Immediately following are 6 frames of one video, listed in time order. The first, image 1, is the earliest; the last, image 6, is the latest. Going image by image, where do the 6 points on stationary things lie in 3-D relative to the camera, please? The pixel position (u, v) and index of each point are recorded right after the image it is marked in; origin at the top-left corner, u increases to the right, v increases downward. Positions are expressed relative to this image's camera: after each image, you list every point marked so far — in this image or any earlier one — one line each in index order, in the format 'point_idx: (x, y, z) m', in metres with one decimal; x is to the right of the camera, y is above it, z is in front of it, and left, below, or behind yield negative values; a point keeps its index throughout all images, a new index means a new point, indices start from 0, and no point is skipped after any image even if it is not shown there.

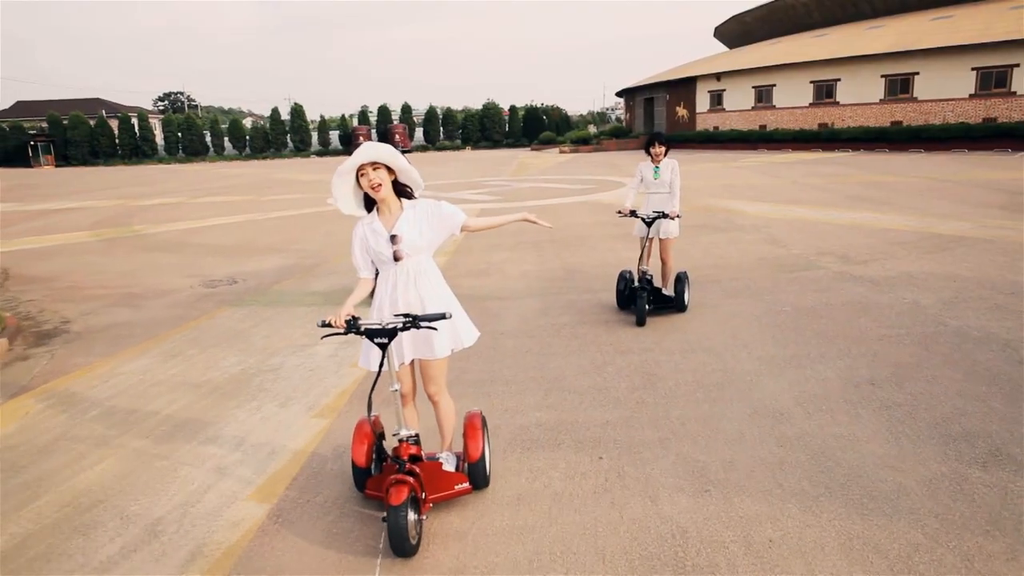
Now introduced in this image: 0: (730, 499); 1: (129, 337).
0: (+0.9, -0.9, +3.1) m
1: (-3.3, -0.3, +6.5) m
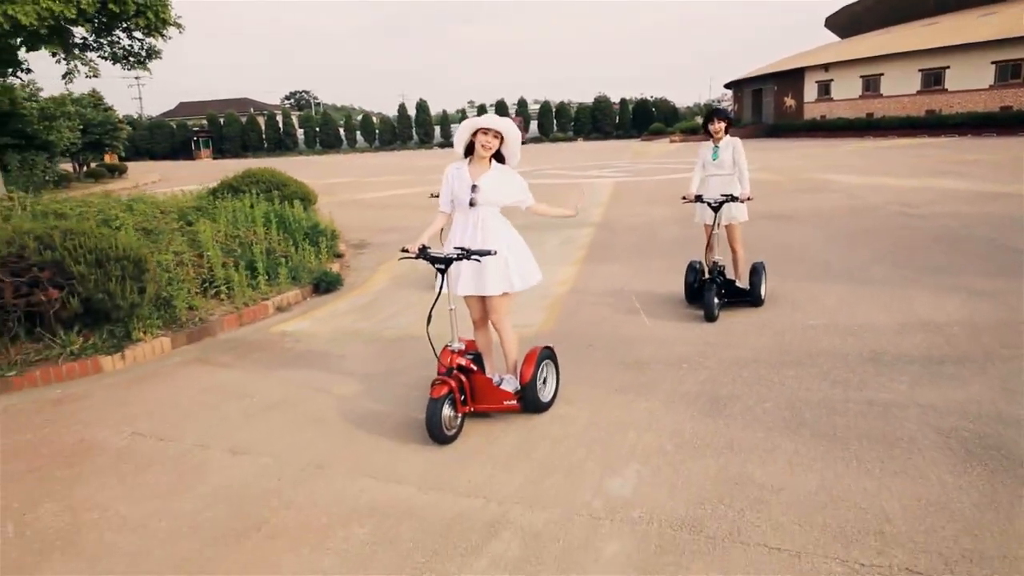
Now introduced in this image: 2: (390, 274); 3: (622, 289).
0: (+2.4, 0.0, +6.3) m
1: (-1.4, +0.6, +10.2) m
2: (-1.3, +0.2, +8.2) m
3: (+1.0, 0.0, +6.8) m
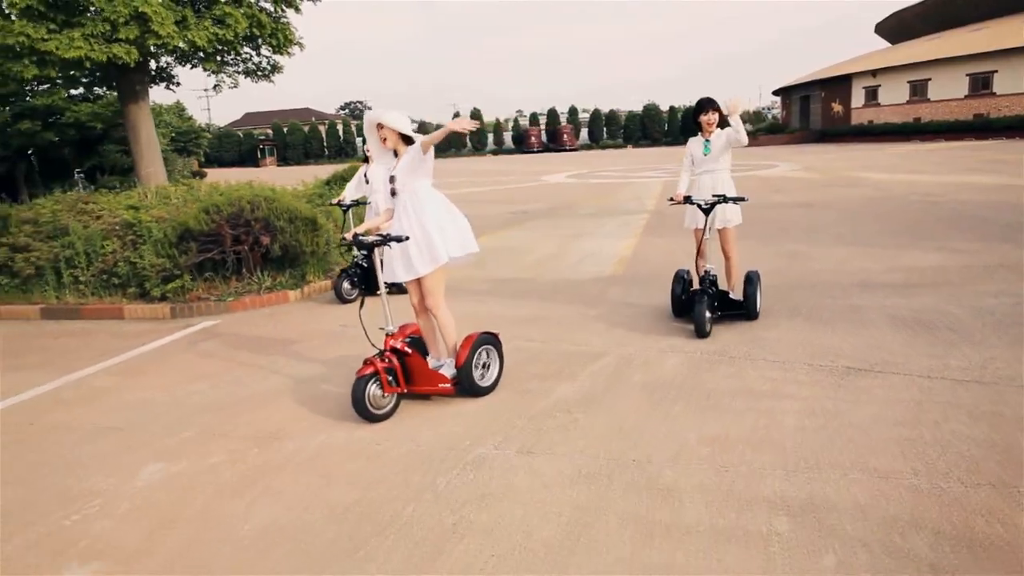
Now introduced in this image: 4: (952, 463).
0: (+3.2, +0.4, +7.9) m
1: (-0.4, +1.0, +12.0) m
2: (-0.4, +0.6, +10.0) m
3: (+1.8, +0.4, +8.4) m
4: (+1.6, -0.6, +2.8) m
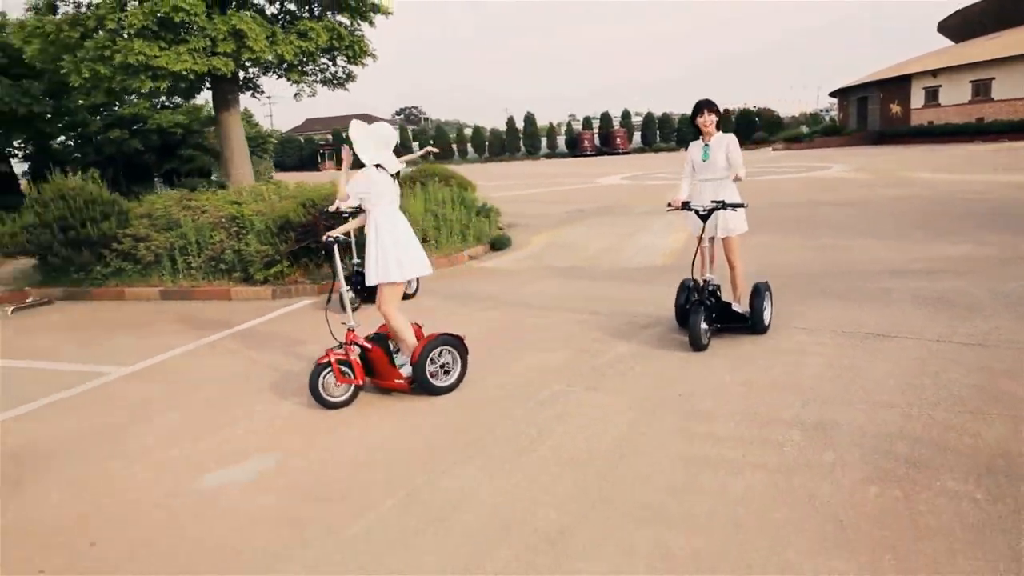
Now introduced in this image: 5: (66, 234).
0: (+3.8, +0.5, +8.4) m
1: (+0.6, +1.1, +12.8) m
2: (+0.4, +0.7, +10.8) m
3: (+2.5, +0.5, +9.0) m
4: (+2.0, -0.5, +3.5) m
5: (-4.8, +0.6, +8.2) m
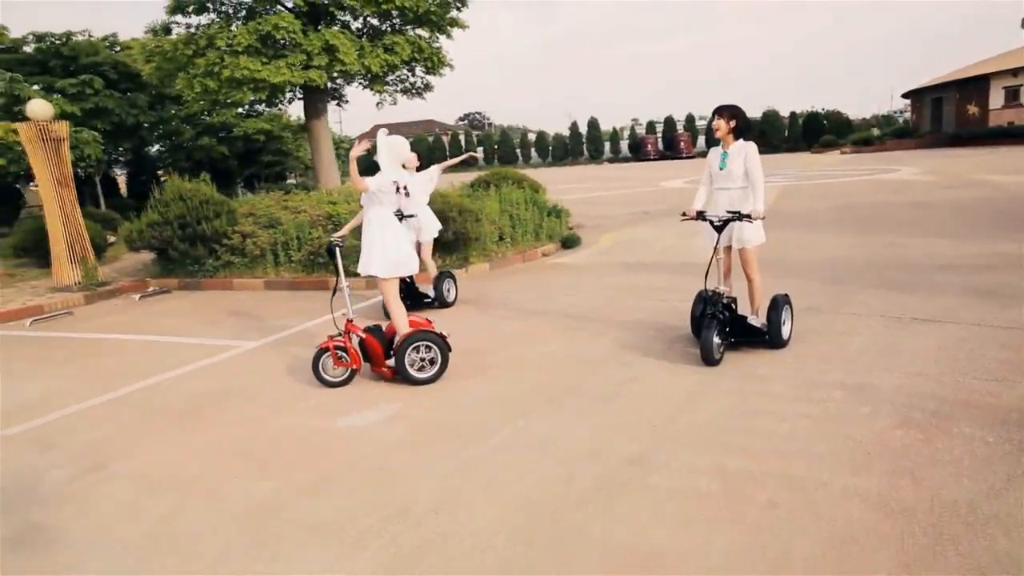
0: (+4.6, +0.6, +8.7) m
1: (+1.8, +1.2, +13.3) m
2: (+1.4, +0.7, +11.4) m
3: (+3.4, +0.6, +9.5) m
4: (+2.4, -0.4, +3.9) m
5: (-3.9, +0.7, +9.1) m
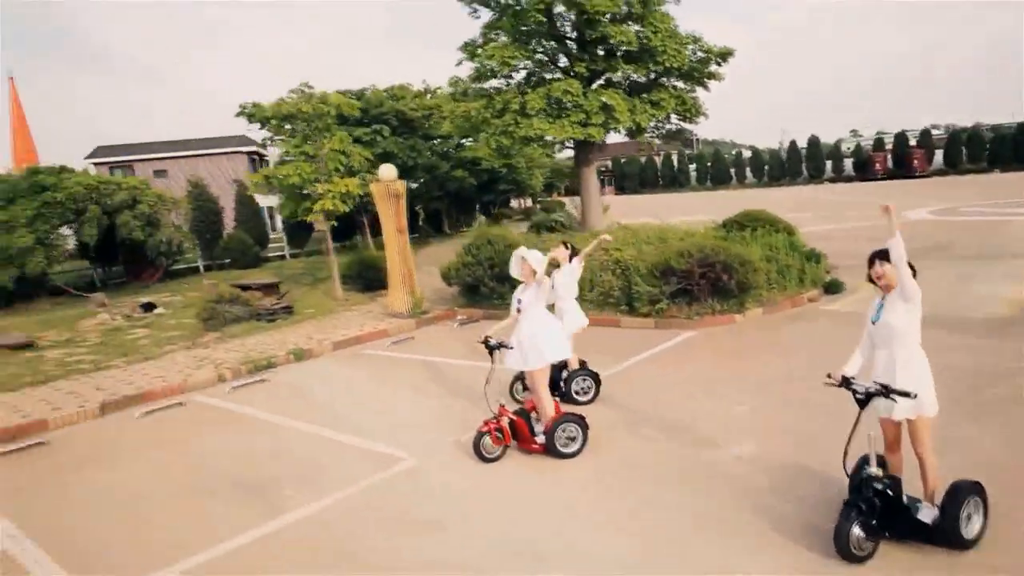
0: (+7.9, -0.1, +8.3) m
1: (+6.2, +0.5, +13.5) m
2: (+5.4, +0.1, +11.7) m
3: (+6.8, -0.1, +9.4) m
4: (+4.4, -0.9, +4.3) m
5: (-0.3, +0.2, +10.9) m
